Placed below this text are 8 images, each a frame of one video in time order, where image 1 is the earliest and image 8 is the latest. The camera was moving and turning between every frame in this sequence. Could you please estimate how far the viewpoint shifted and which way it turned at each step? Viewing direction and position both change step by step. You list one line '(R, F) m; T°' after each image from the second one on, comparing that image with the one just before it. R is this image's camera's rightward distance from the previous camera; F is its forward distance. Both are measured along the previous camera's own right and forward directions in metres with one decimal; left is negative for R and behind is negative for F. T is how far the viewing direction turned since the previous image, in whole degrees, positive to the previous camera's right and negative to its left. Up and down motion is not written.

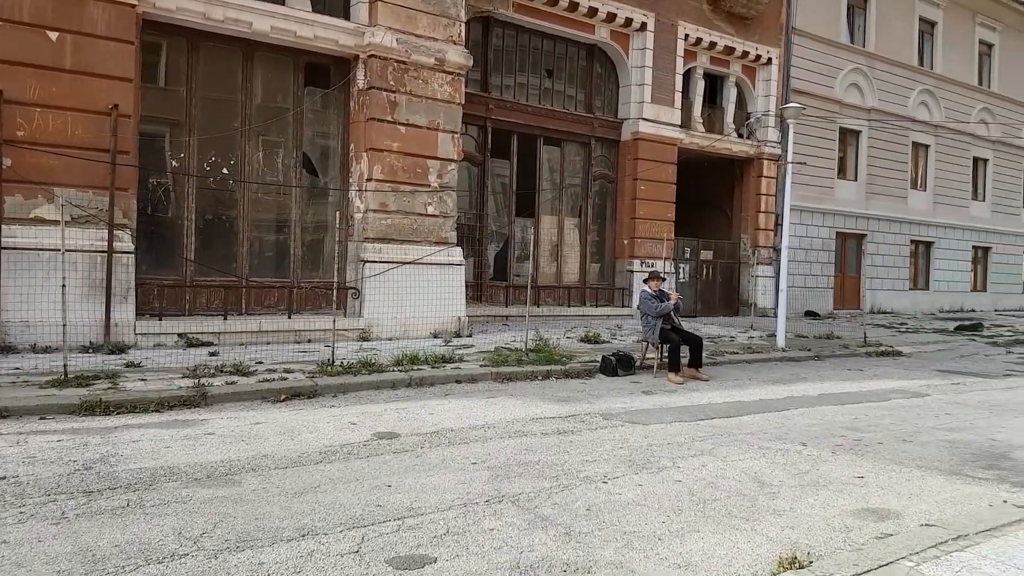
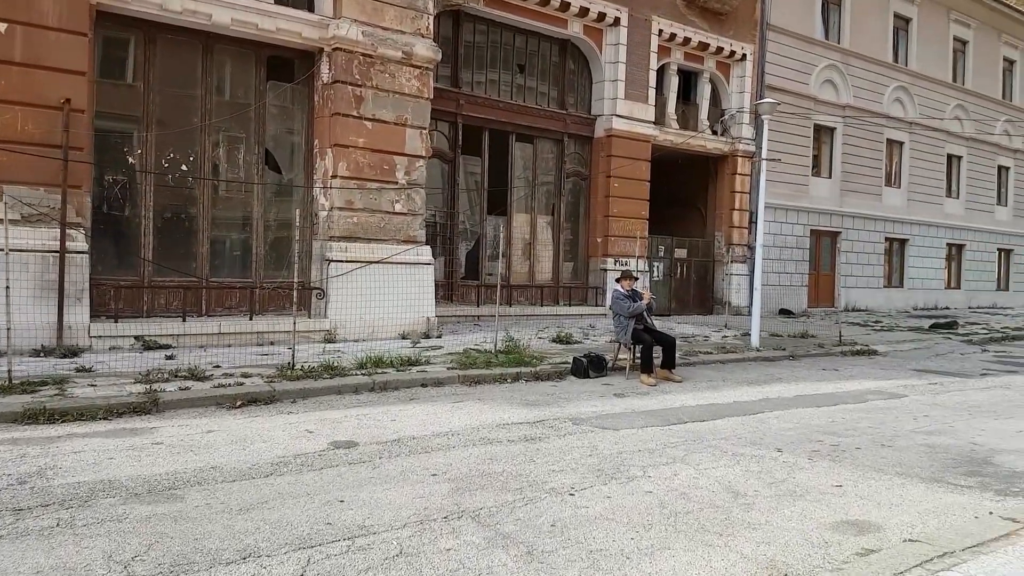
(+0.1, +0.3) m; +2°
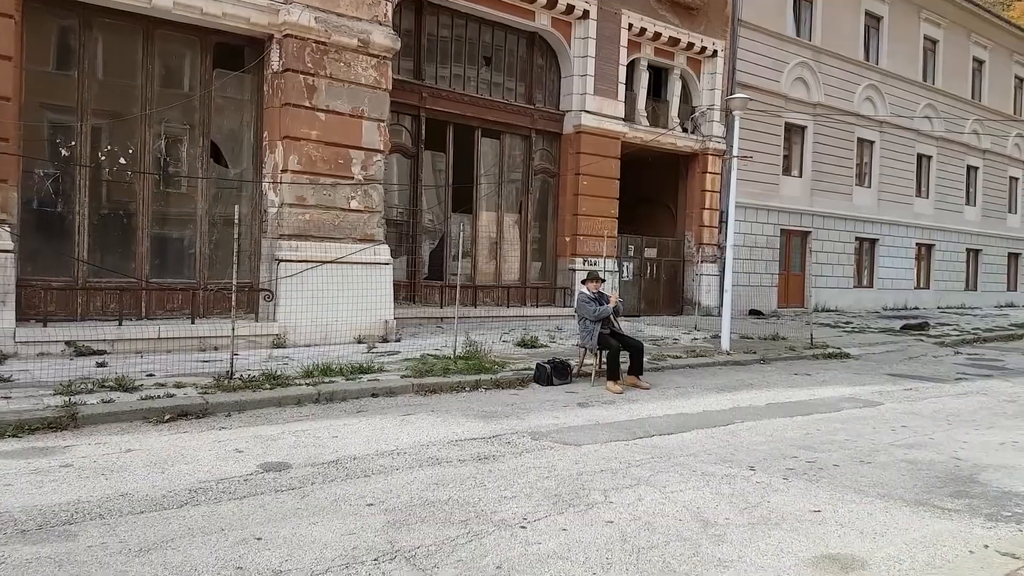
(+0.2, +0.5) m; +2°
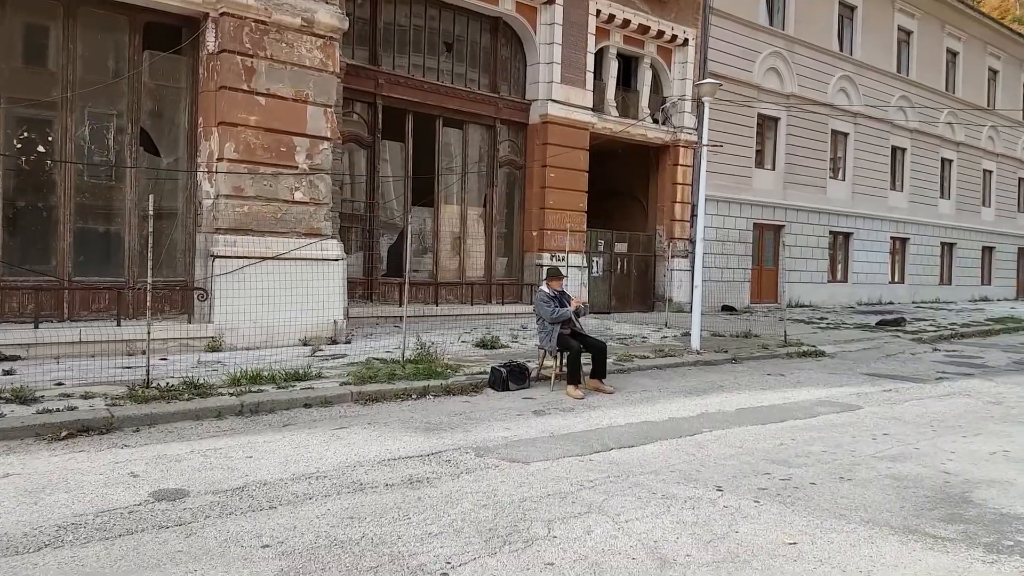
(+0.3, +0.7) m; +2°
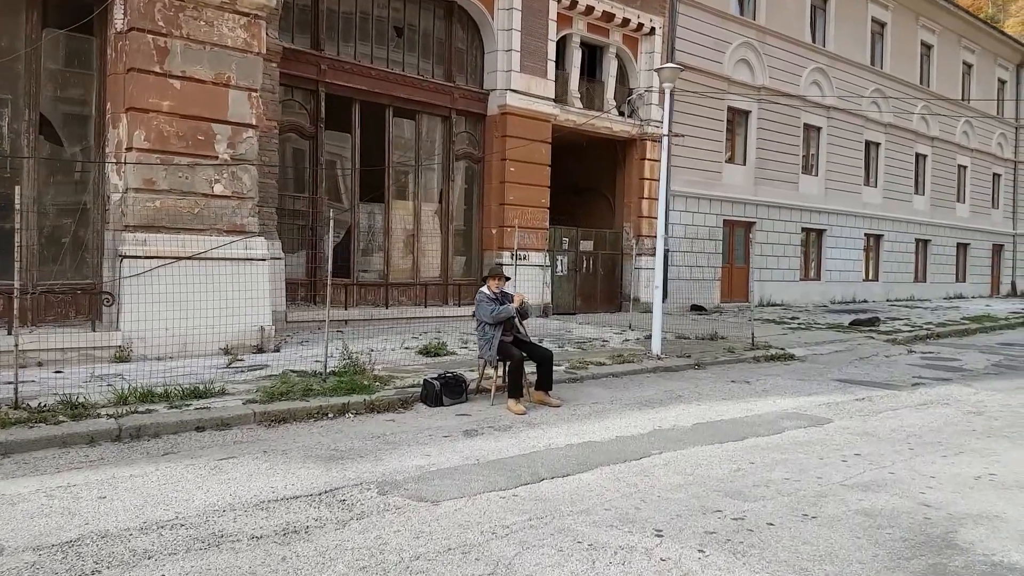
(+0.4, +0.9) m; +1°
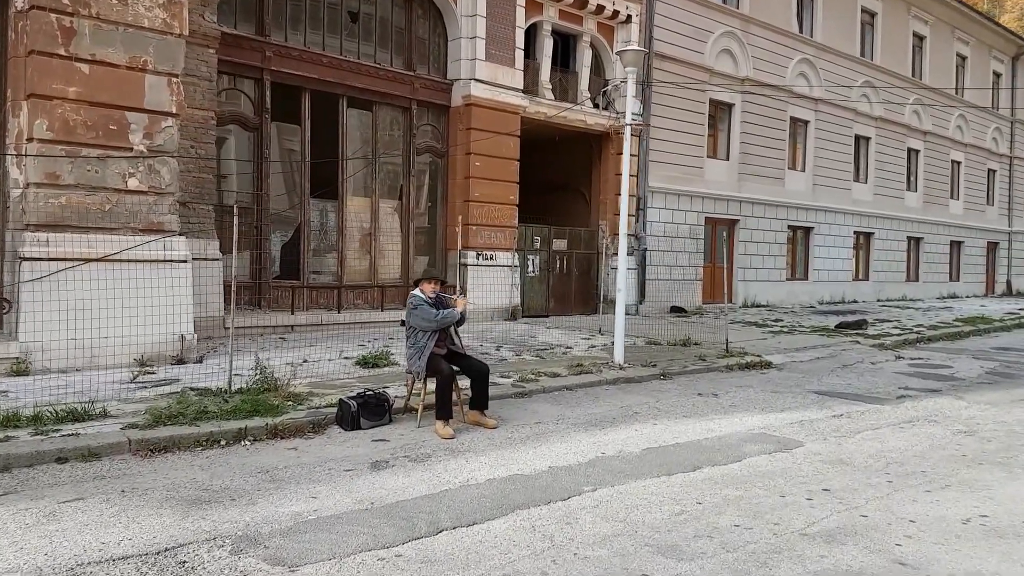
(+0.6, +0.9) m; 0°
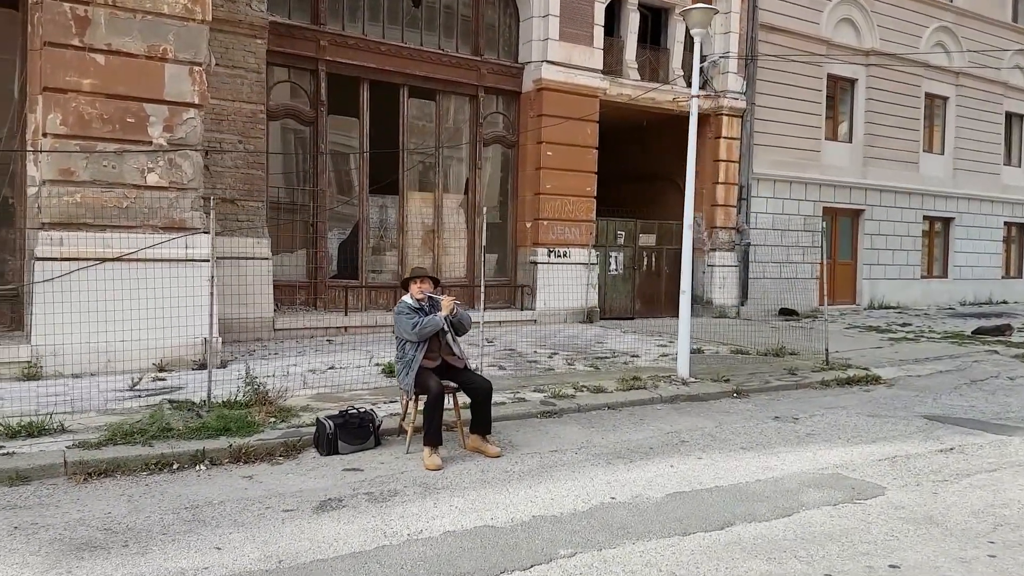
(+0.9, +1.2) m; -9°
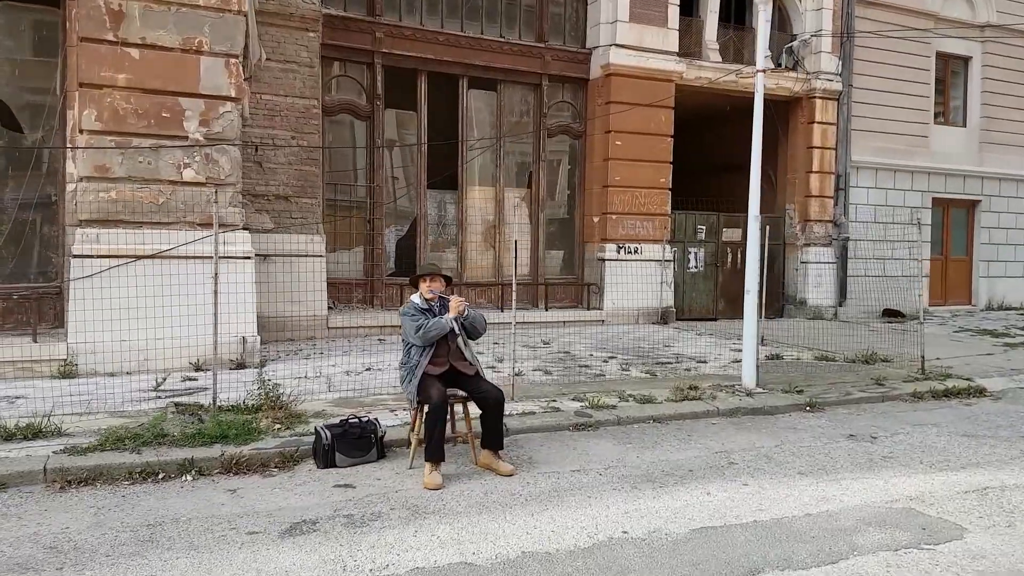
(+0.6, +0.7) m; -8°
